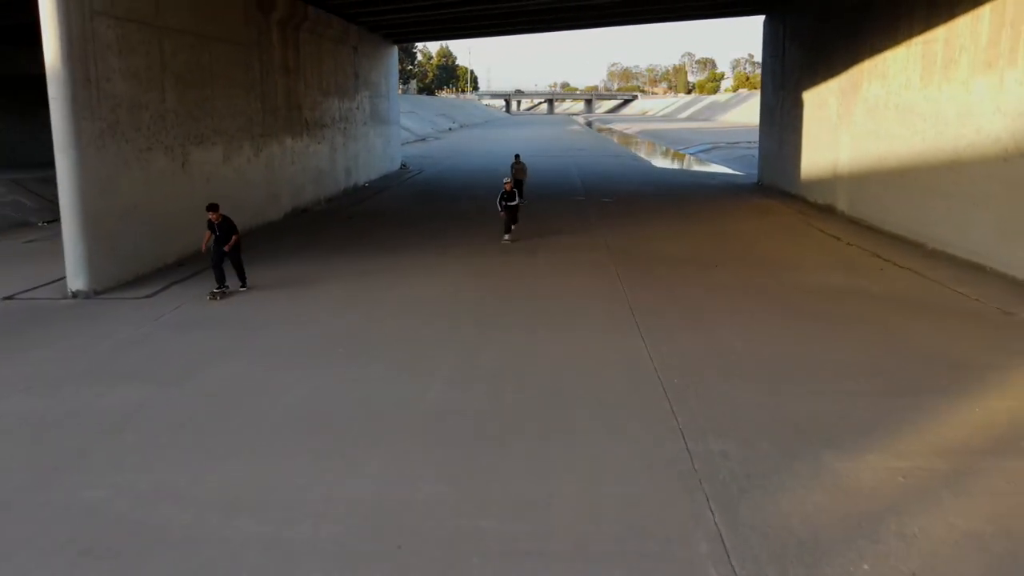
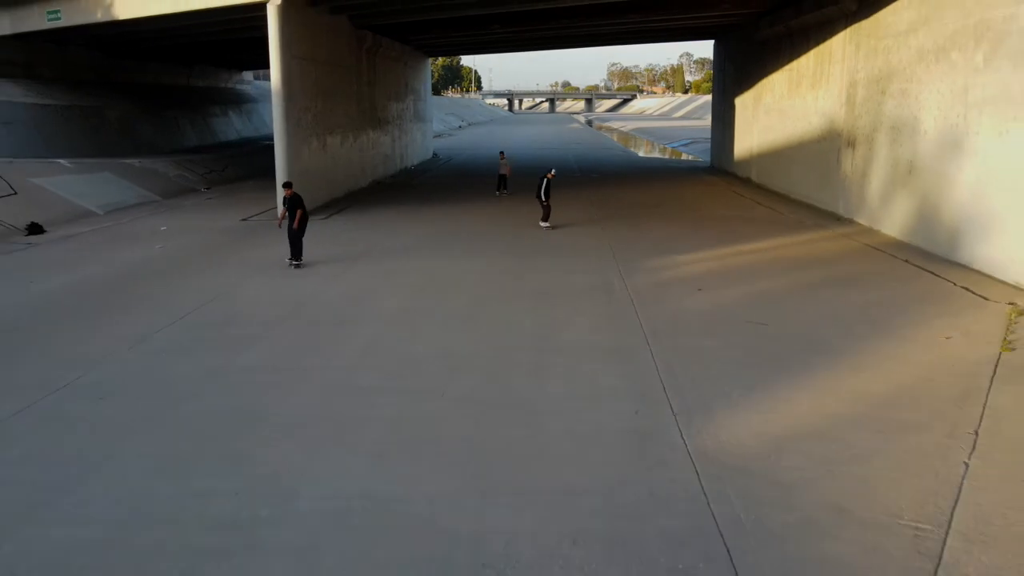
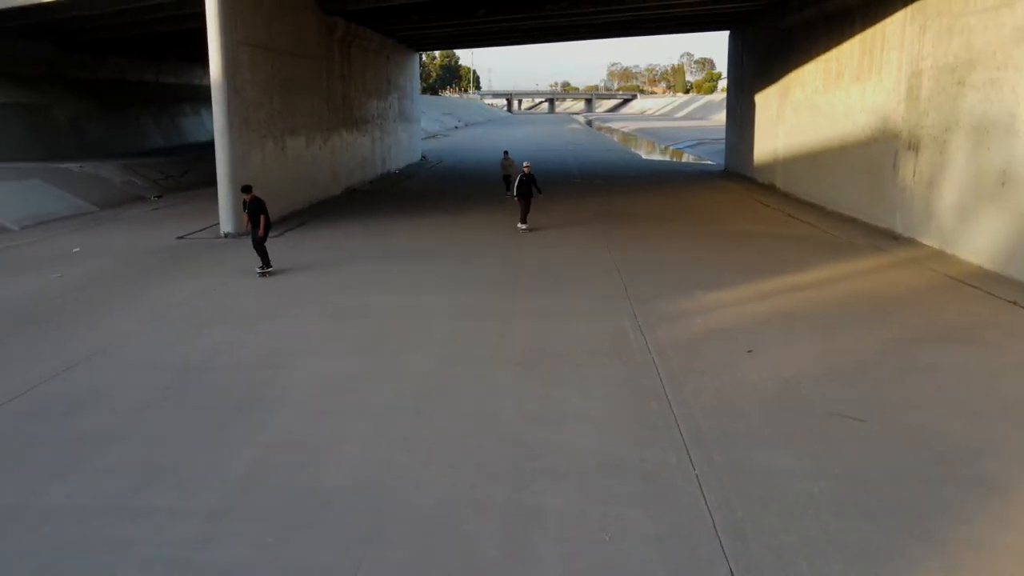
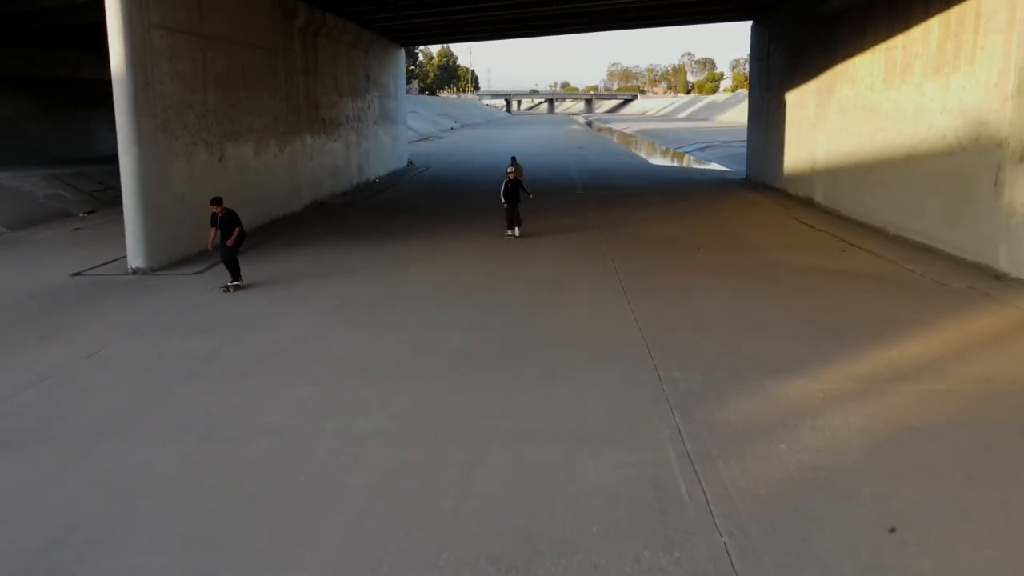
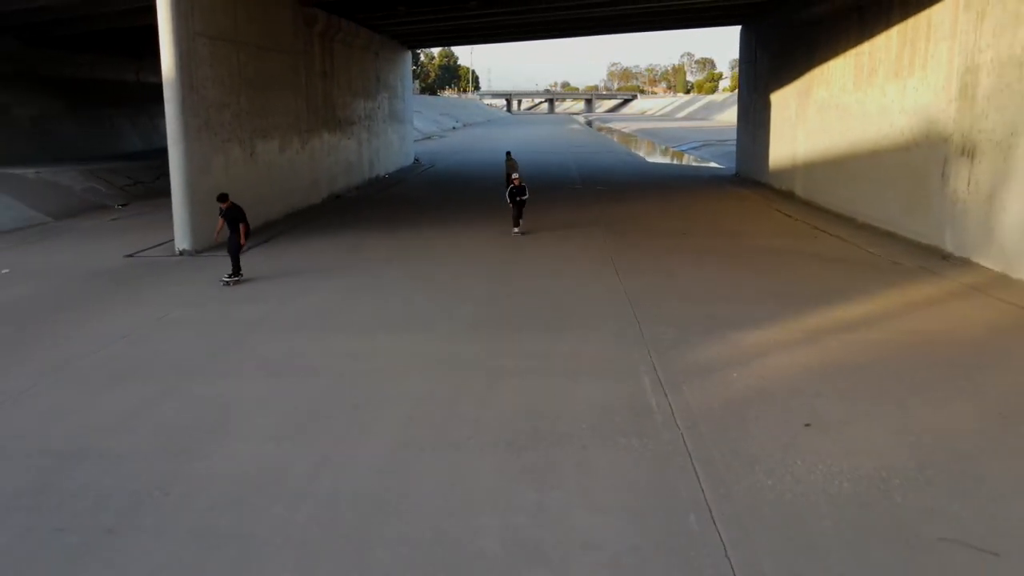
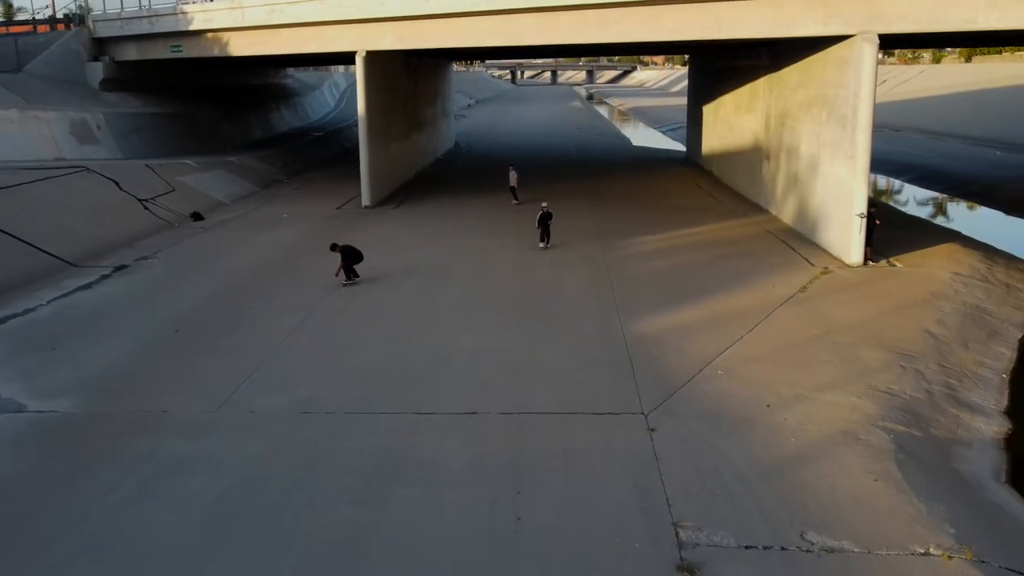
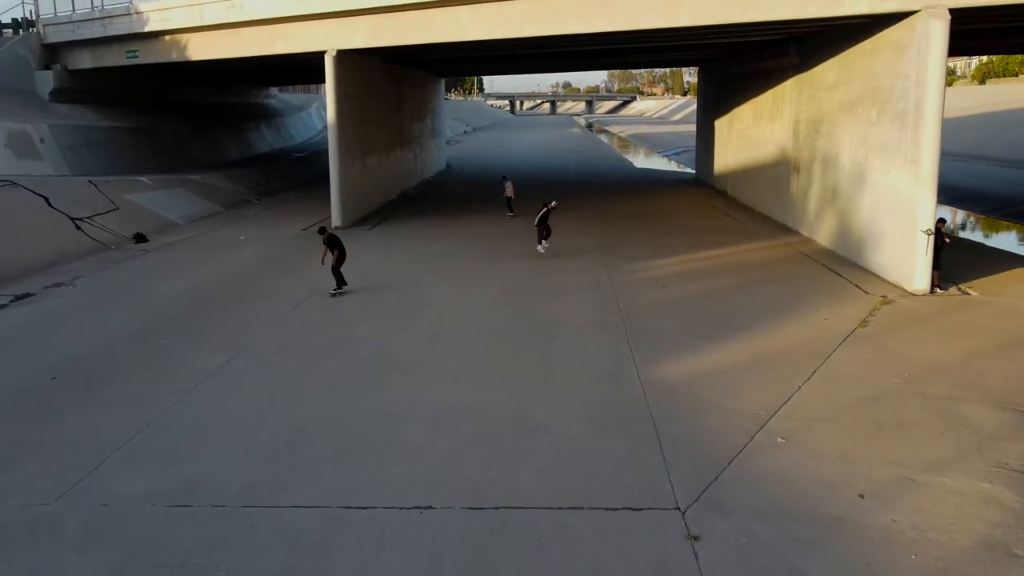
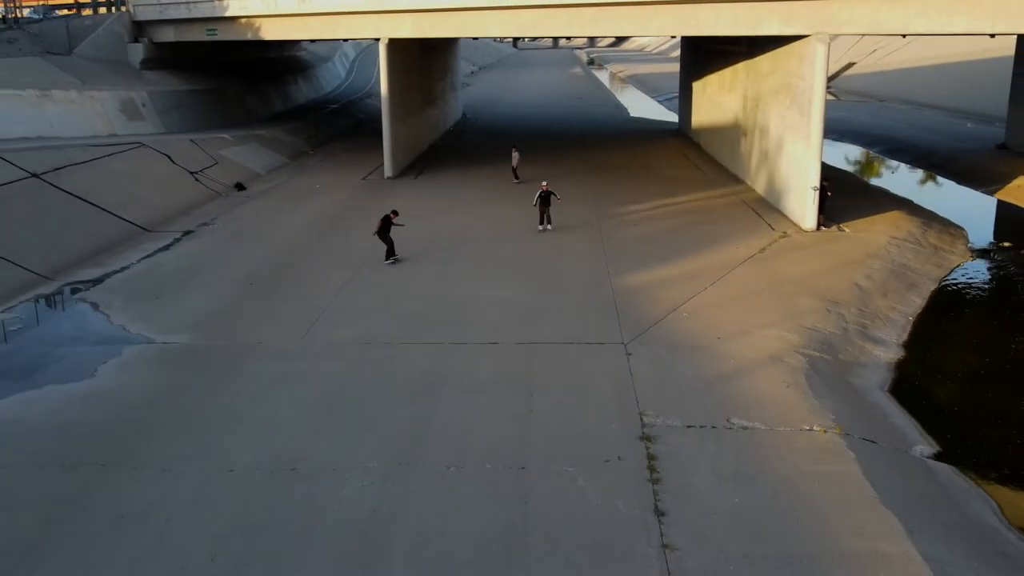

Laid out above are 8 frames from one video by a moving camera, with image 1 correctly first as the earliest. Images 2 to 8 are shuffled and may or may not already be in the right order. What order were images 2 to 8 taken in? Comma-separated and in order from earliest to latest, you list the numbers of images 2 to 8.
4, 5, 3, 2, 7, 6, 8
